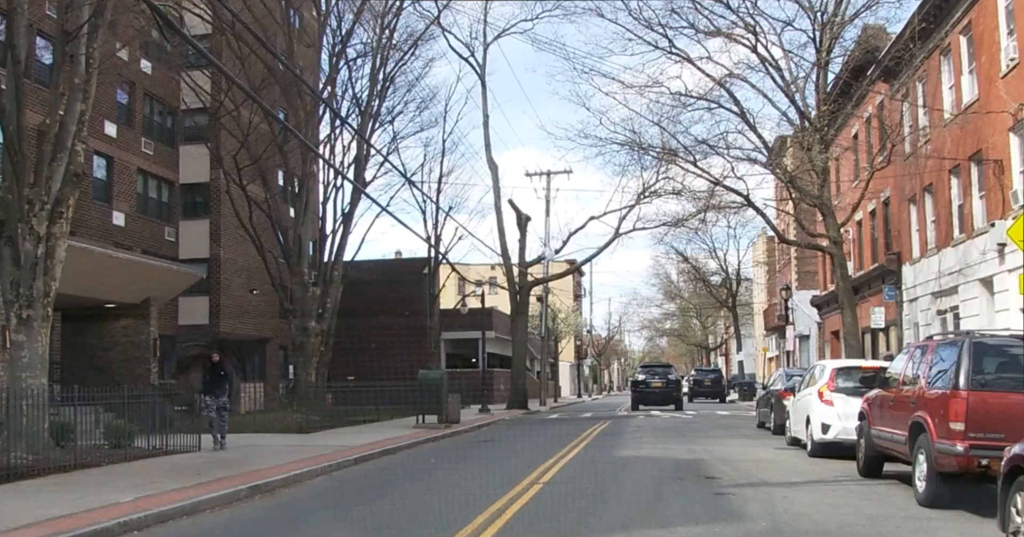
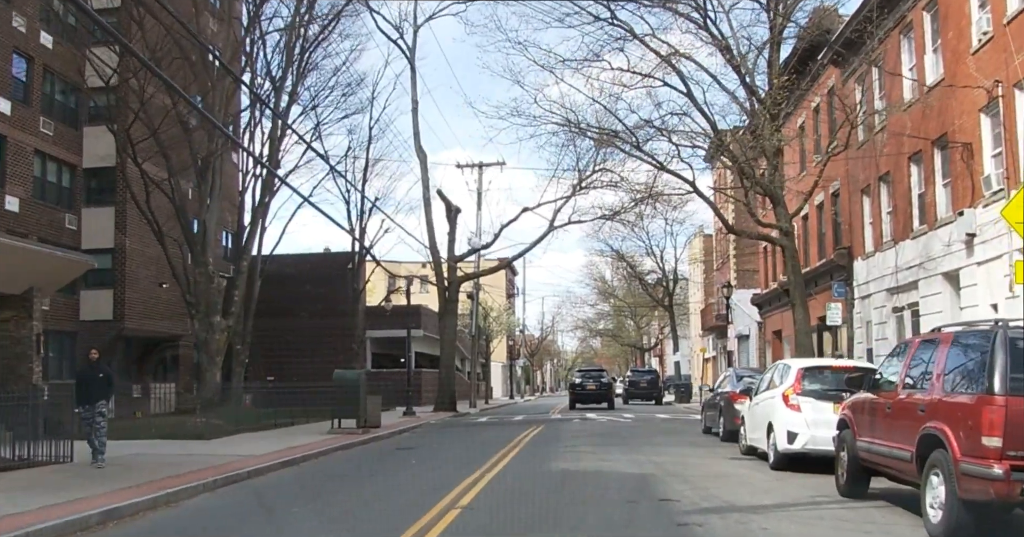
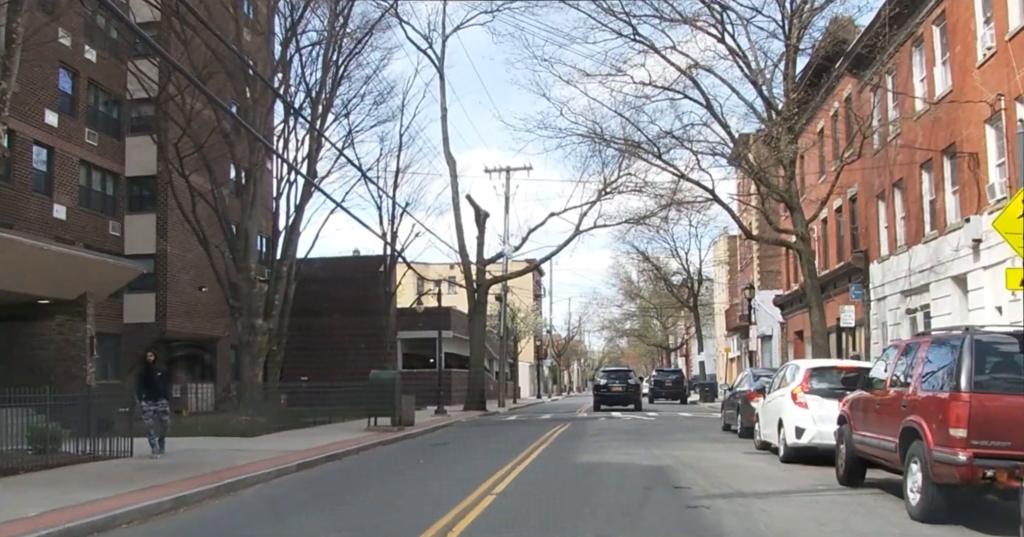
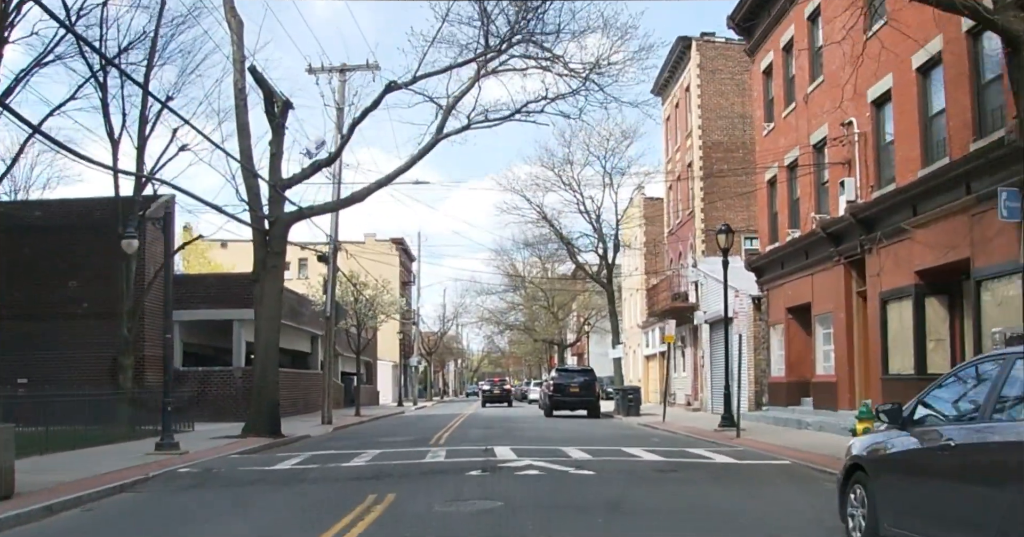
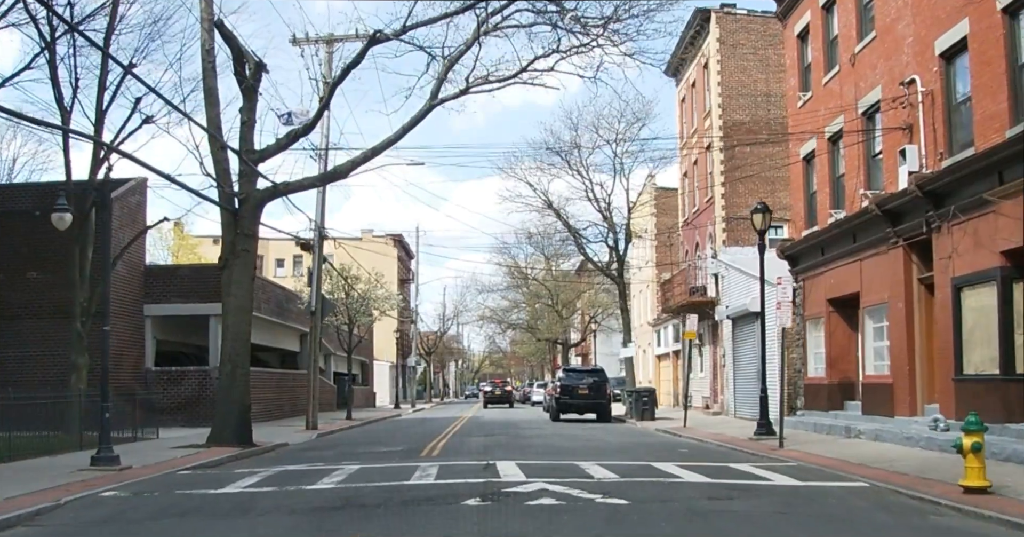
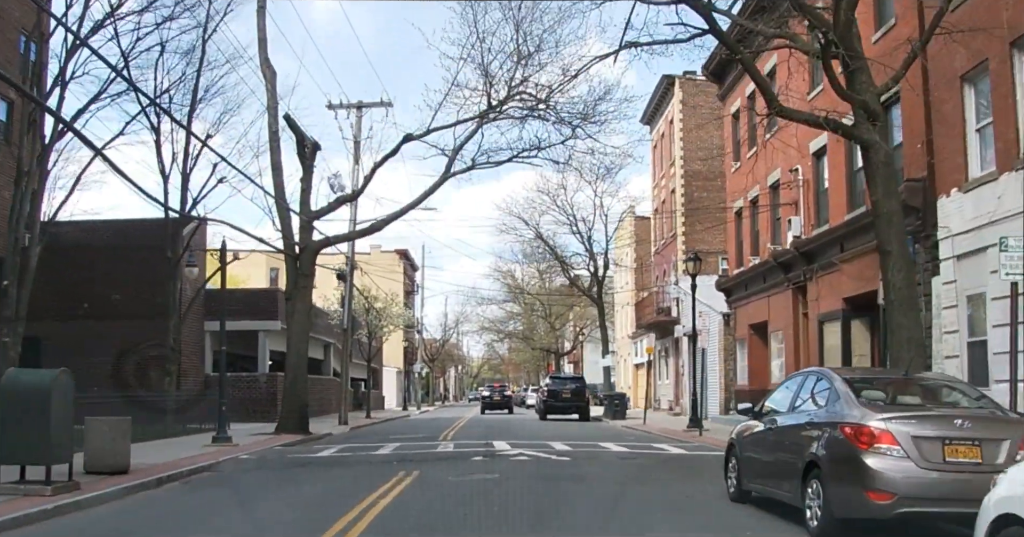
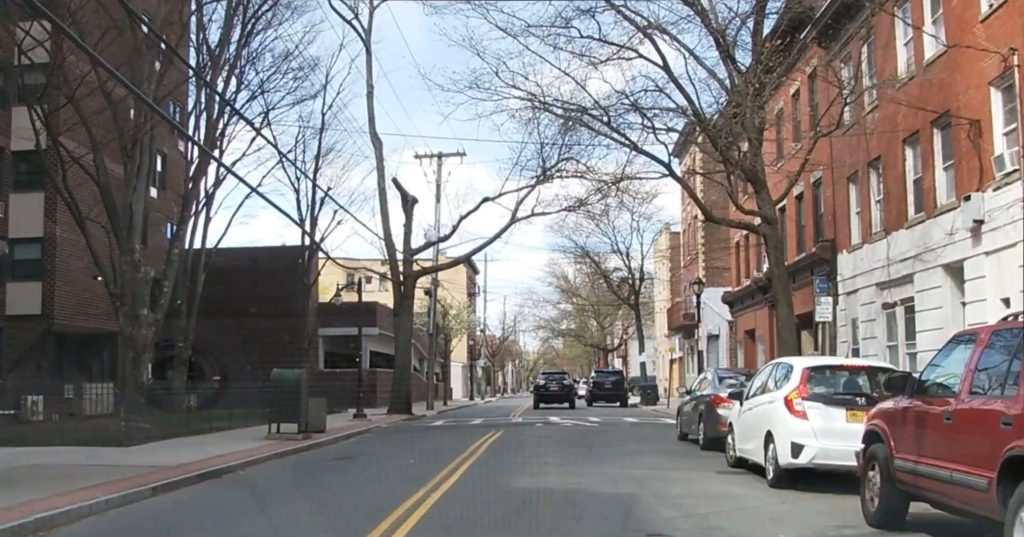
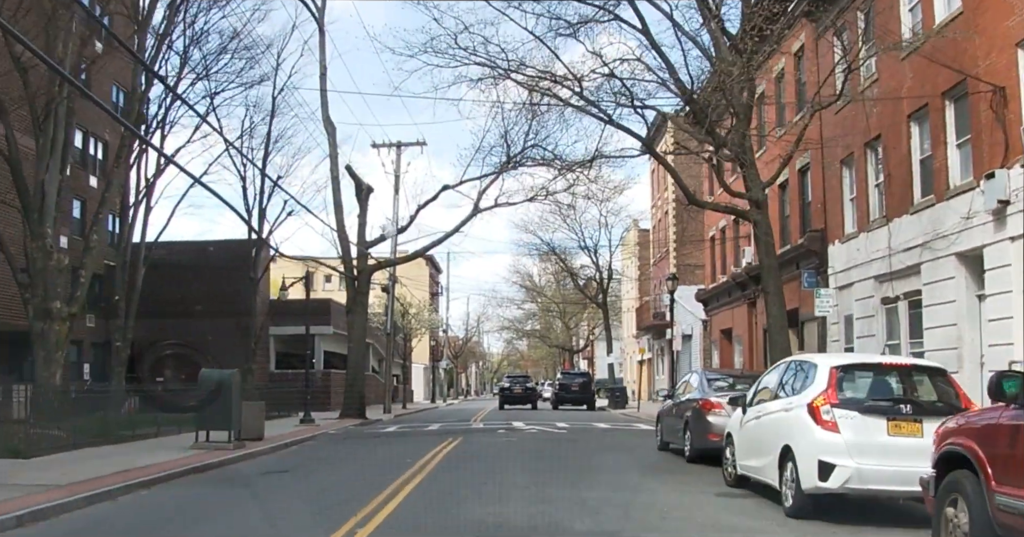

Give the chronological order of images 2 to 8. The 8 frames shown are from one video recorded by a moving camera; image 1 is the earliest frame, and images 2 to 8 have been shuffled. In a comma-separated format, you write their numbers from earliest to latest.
3, 2, 7, 8, 6, 4, 5
